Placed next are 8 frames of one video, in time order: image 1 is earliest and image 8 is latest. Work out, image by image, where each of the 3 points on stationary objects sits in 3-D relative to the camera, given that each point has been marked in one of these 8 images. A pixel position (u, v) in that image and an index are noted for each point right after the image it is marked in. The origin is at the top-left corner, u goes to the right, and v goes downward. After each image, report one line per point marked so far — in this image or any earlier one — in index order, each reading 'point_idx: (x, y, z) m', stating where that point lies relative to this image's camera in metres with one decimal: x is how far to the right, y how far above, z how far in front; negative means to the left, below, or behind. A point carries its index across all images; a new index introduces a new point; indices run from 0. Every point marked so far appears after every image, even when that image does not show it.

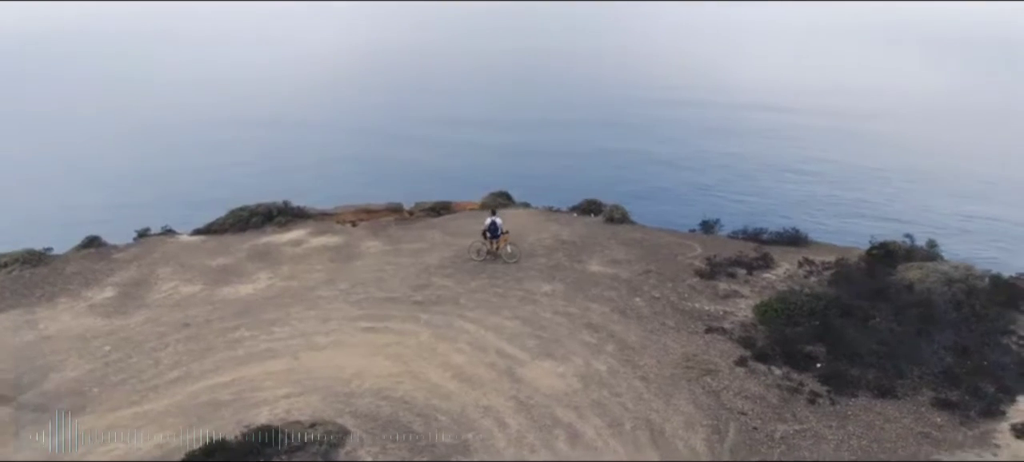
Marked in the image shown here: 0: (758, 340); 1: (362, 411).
0: (+6.2, -2.6, +19.9) m
1: (-3.1, -3.8, +17.1) m
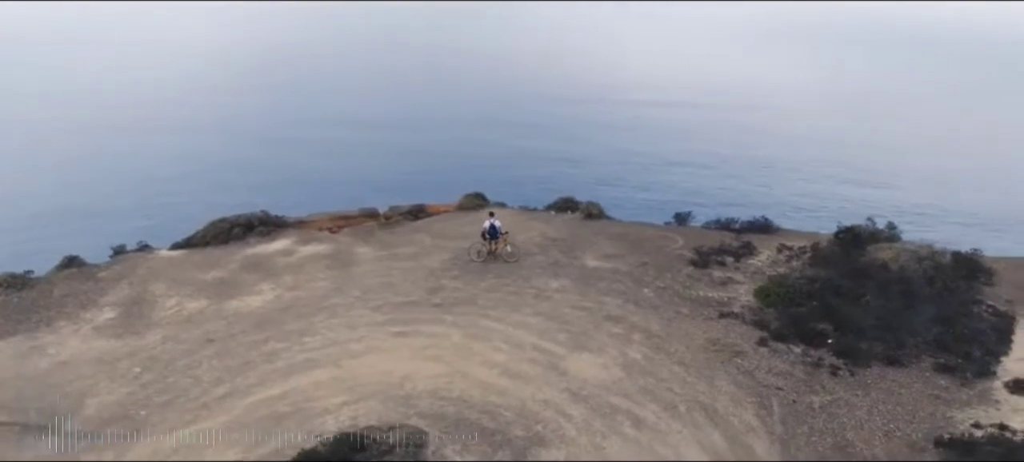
0: (+7.0, -2.3, +21.6) m
1: (-1.8, -3.9, +17.6) m
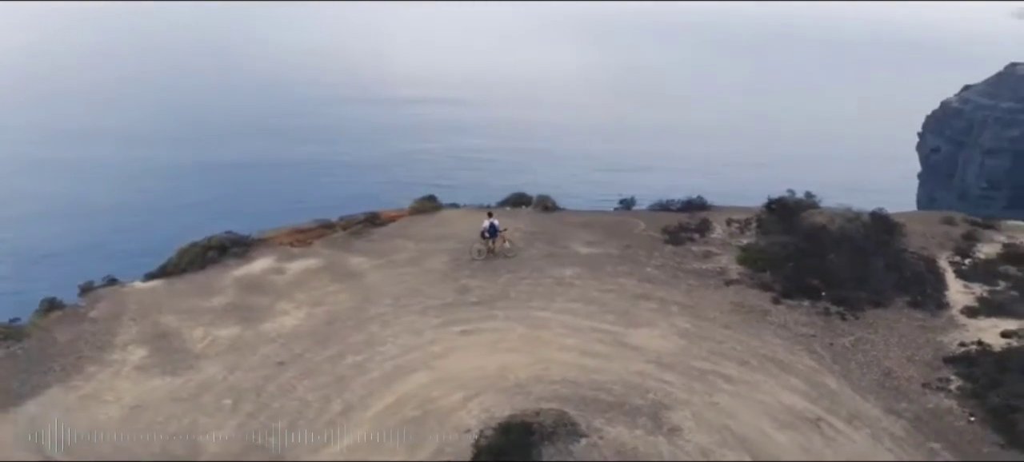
0: (+8.1, -1.5, +25.4) m
1: (+0.9, -3.9, +19.2) m
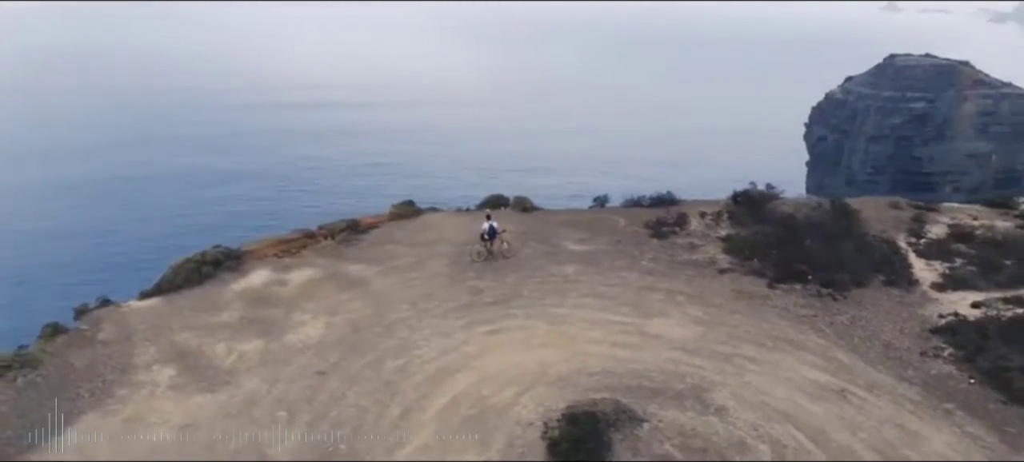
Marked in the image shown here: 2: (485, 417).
0: (+8.4, -1.2, +27.3) m
1: (+2.1, -3.9, +20.3) m
2: (-0.6, -4.4, +19.3) m
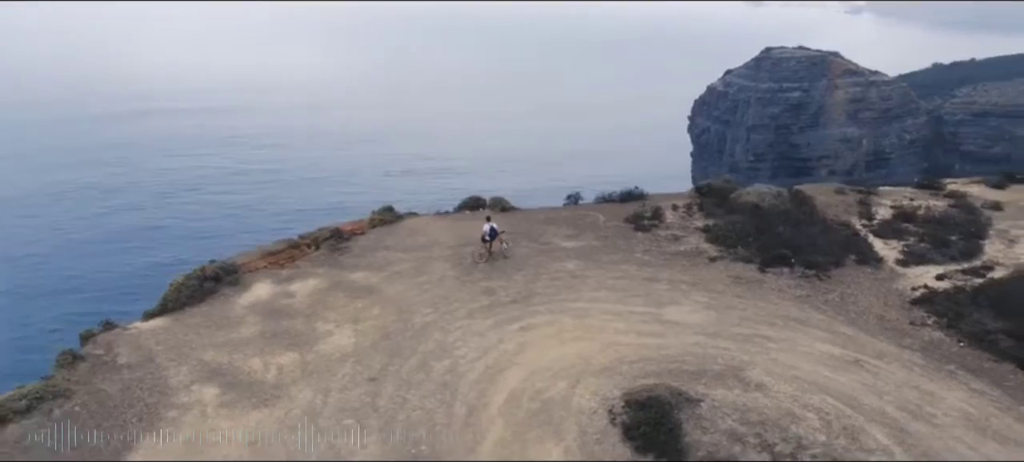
0: (+8.5, -0.8, +29.5) m
1: (+3.4, -3.8, +21.7) m
2: (+0.9, -4.4, +20.3) m
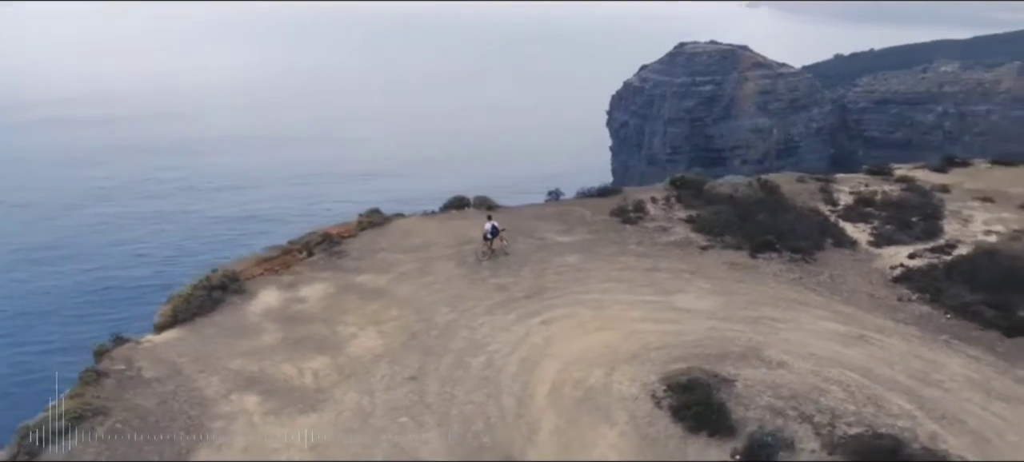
0: (+8.5, -0.4, +31.1) m
1: (+4.5, -3.6, +22.8) m
2: (+2.1, -4.3, +21.2) m
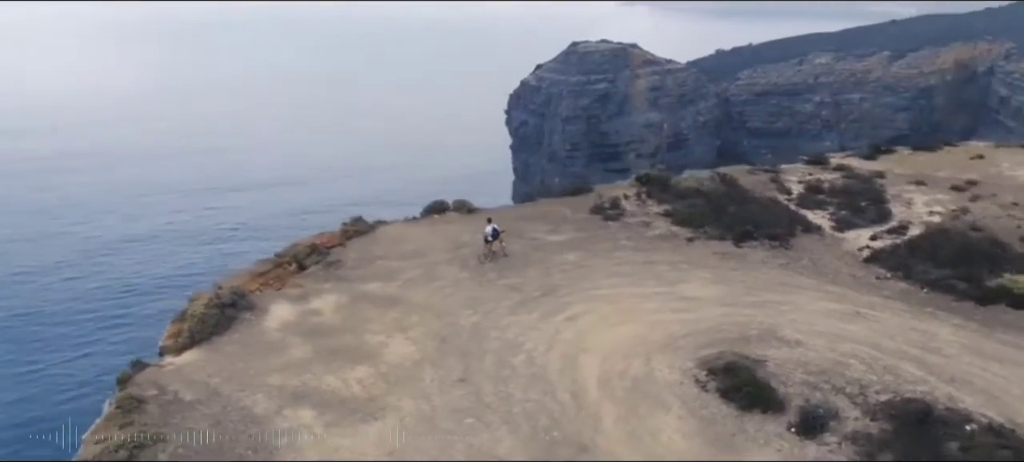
0: (+8.3, 0.0, +33.1) m
1: (+5.6, -3.4, +24.4) m
2: (+3.6, -4.2, +22.4) m
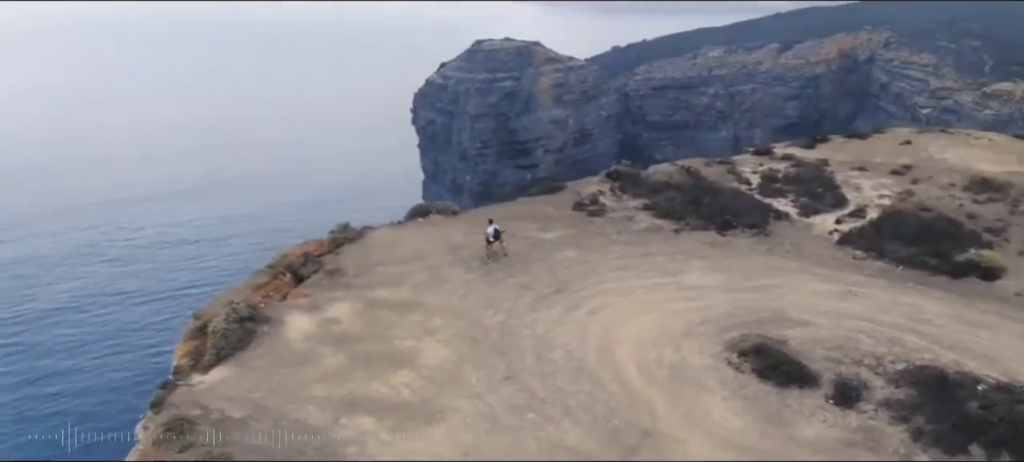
0: (+8.0, +0.3, +34.9) m
1: (+6.6, -3.1, +25.9) m
2: (+4.9, -4.0, +23.7) m
